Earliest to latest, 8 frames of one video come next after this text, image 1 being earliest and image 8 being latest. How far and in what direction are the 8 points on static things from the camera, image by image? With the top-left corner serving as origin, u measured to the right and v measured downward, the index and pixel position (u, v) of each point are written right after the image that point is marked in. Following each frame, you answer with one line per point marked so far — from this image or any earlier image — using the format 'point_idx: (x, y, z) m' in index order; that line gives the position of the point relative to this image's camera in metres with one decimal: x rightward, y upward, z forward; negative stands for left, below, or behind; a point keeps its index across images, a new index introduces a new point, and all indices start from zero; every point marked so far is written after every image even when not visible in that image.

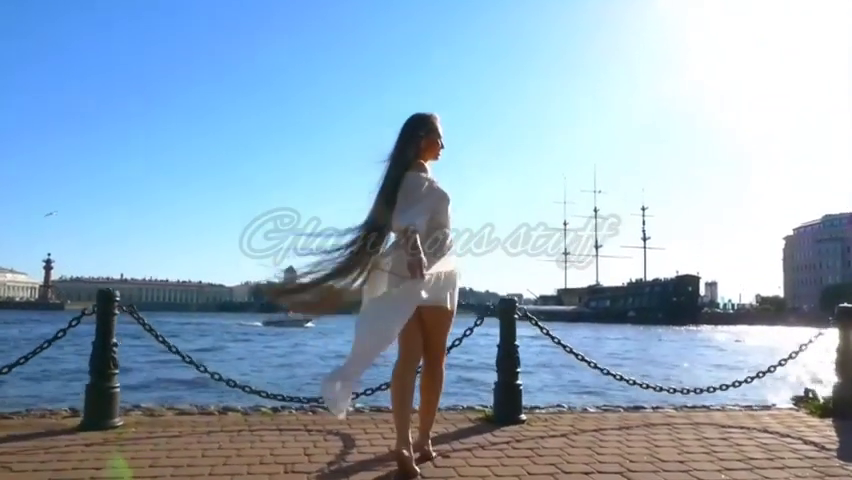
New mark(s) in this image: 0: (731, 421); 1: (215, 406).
0: (+2.4, -1.4, +5.8) m
1: (-1.7, -1.4, +6.1) m
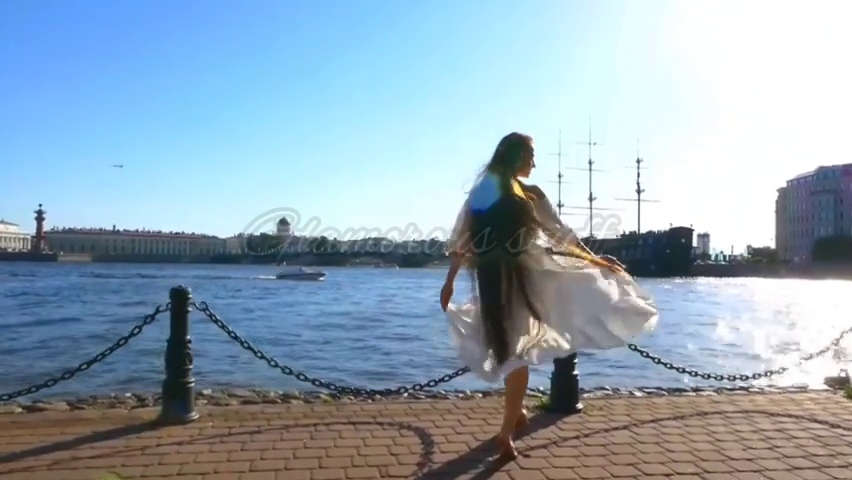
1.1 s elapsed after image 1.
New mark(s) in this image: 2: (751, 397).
0: (+2.8, -1.3, +6.0) m
1: (-1.3, -1.3, +6.3) m
2: (+2.8, -1.3, +6.5) m
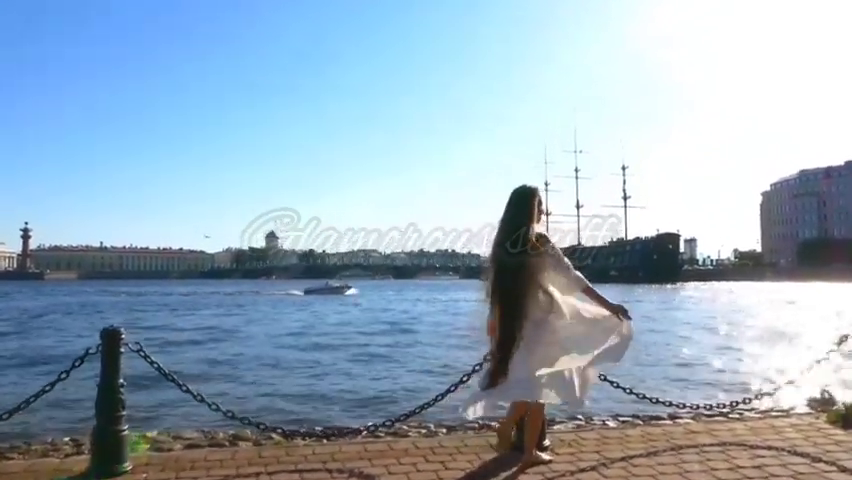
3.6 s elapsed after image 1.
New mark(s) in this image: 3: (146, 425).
0: (+2.5, -1.5, +5.7) m
1: (-1.6, -1.5, +5.9) m
2: (+2.5, -1.5, +6.1) m
3: (-3.5, -2.4, +9.7) m
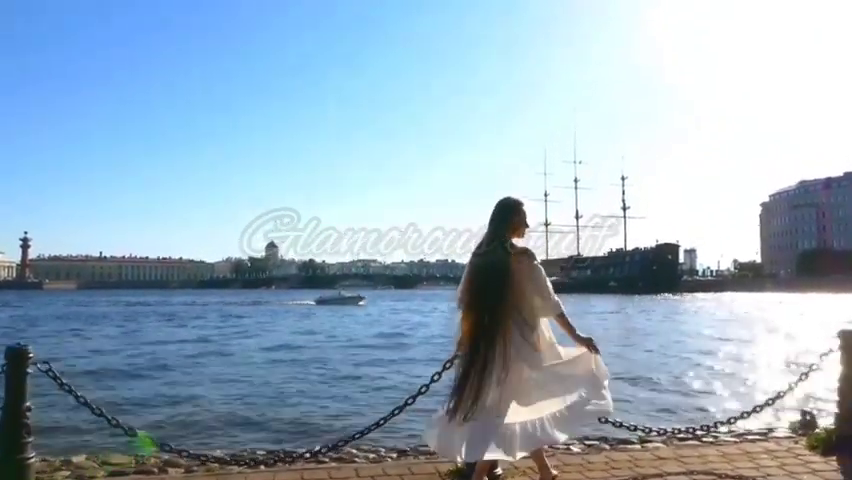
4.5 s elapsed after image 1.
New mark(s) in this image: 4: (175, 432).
0: (+2.1, -1.6, +5.2) m
1: (-2.0, -1.6, +5.5) m
2: (+2.1, -1.6, +5.7) m
3: (-3.9, -2.5, +9.3) m
4: (-3.9, -2.9, +11.4) m
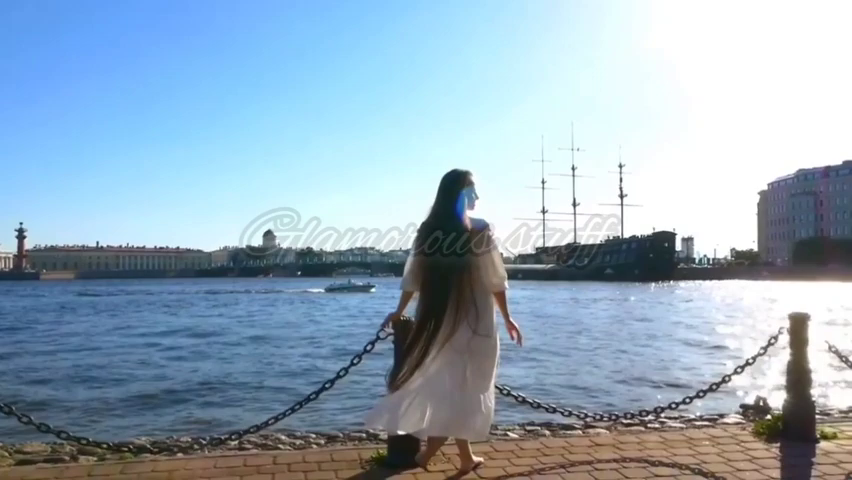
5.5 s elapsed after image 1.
0: (+1.6, -1.4, +5.0) m
1: (-2.5, -1.4, +5.2) m
2: (+1.6, -1.4, +5.5) m
3: (-4.4, -2.3, +9.1) m
4: (-4.4, -2.7, +11.2) m
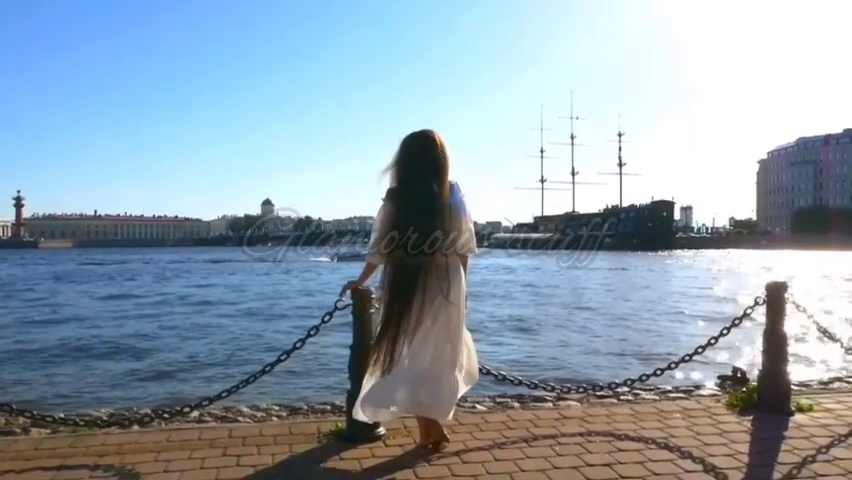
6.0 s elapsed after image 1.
0: (+1.4, -1.2, +4.9) m
1: (-2.7, -1.2, +5.1) m
2: (+1.3, -1.2, +5.3) m
3: (-4.7, -1.9, +8.9) m
4: (-4.7, -2.2, +11.1) m
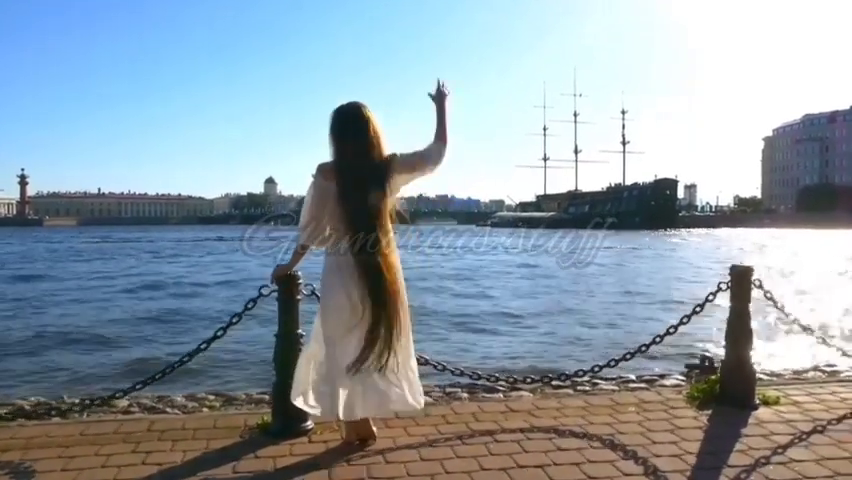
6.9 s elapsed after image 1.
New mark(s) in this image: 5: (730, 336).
0: (+1.0, -1.1, +4.6) m
1: (-3.1, -1.1, +4.8) m
2: (+0.9, -1.1, +5.0) m
3: (-5.1, -1.7, +8.7) m
4: (-5.0, -1.9, +10.9) m
5: (+2.1, -0.6, +5.1) m
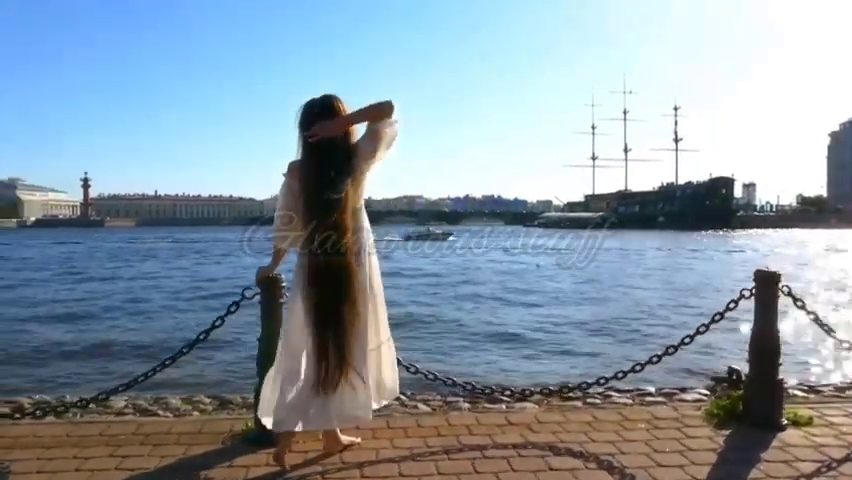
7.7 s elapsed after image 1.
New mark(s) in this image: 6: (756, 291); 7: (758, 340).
0: (+0.9, -1.1, +4.2) m
1: (-3.2, -1.1, +4.7) m
2: (+0.9, -1.1, +4.7) m
3: (-4.9, -1.7, +8.7) m
4: (-4.7, -2.0, +10.9) m
5: (+2.0, -0.7, +4.7) m
6: (+2.1, -0.3, +4.7) m
7: (+2.1, -0.6, +4.7) m
